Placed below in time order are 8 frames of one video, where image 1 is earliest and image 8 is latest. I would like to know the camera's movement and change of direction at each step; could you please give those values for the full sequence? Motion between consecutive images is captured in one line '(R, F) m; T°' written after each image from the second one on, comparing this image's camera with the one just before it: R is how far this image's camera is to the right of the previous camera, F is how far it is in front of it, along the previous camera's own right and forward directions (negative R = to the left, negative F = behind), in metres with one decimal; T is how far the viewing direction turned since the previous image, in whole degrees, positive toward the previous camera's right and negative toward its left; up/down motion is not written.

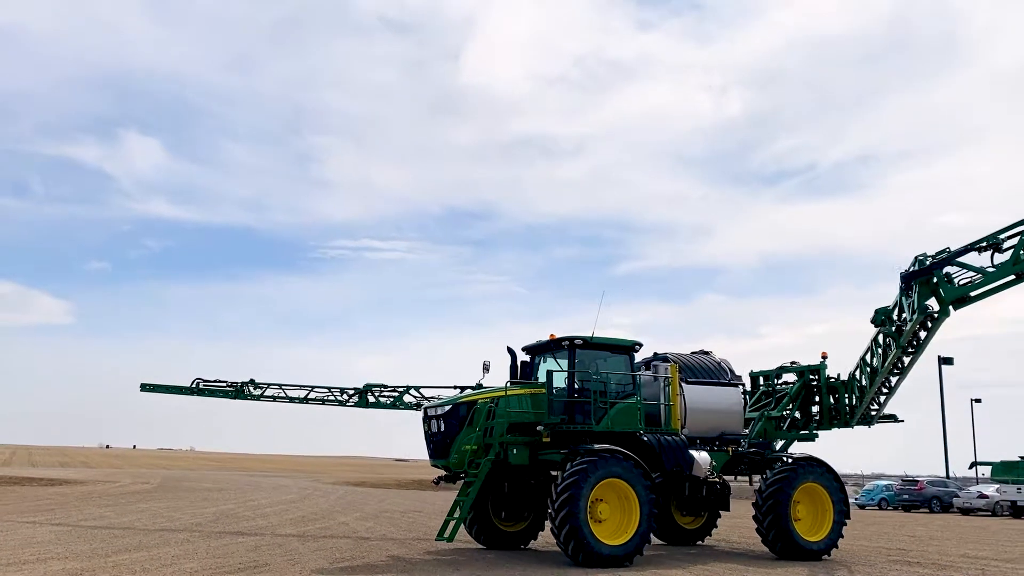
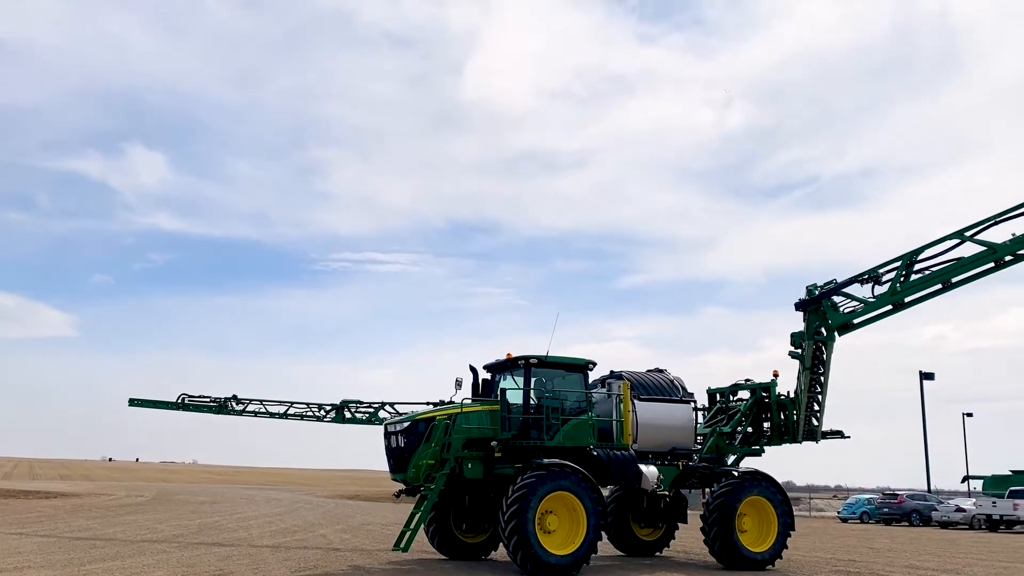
(+0.8, -0.8) m; 0°
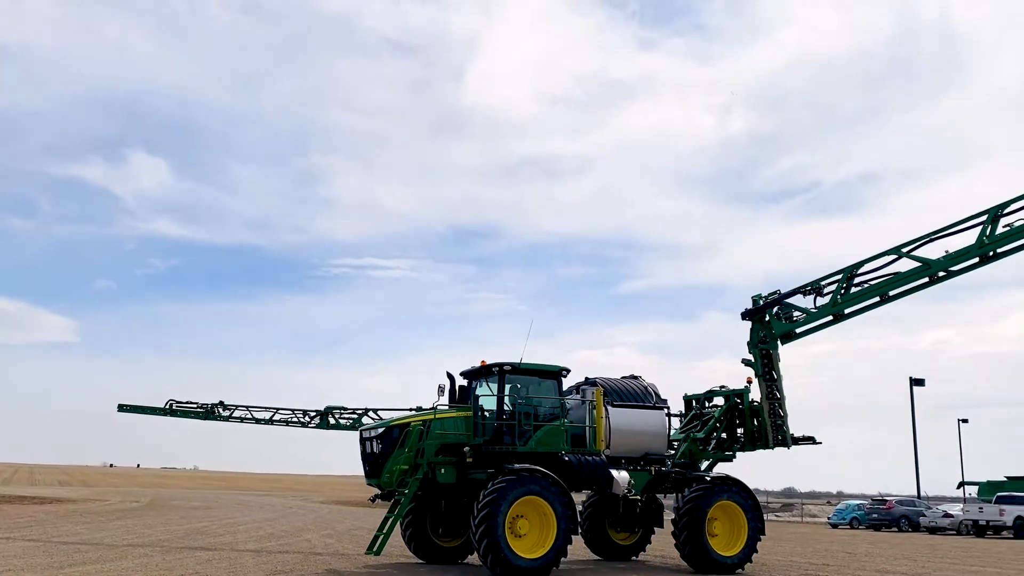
(+0.5, -0.3) m; 0°
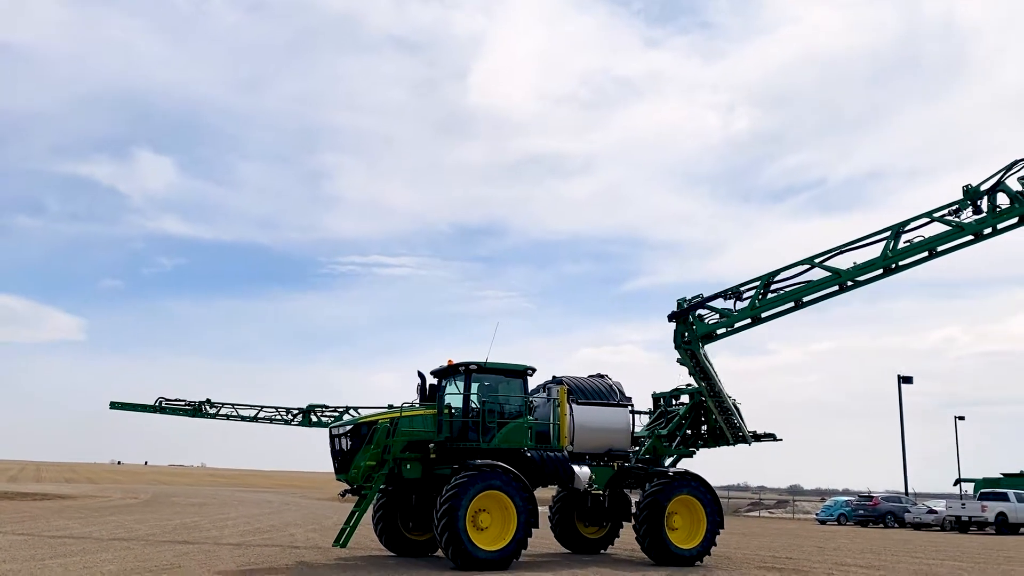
(+0.7, -0.6) m; 0°
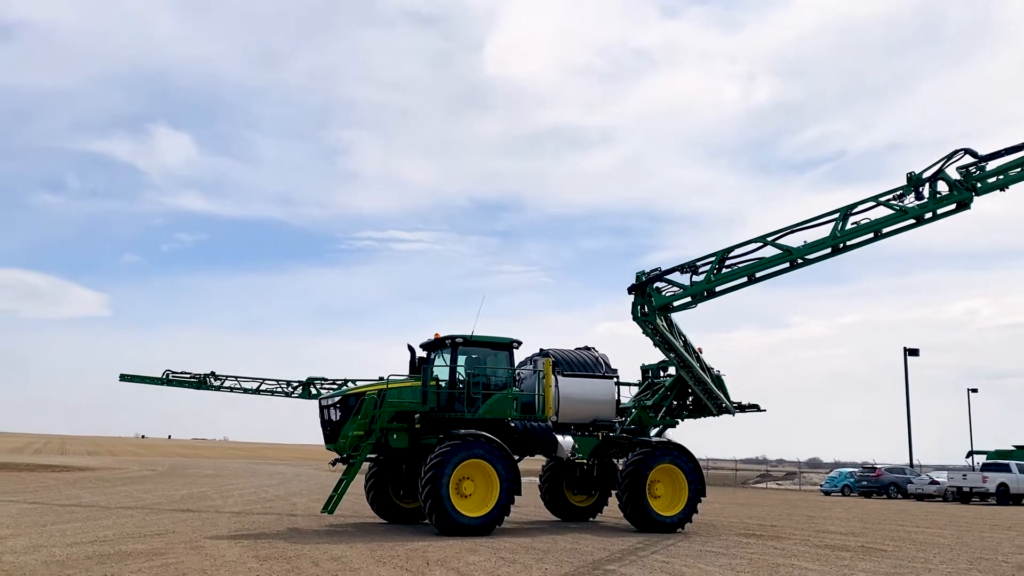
(+0.6, -0.3) m; -1°
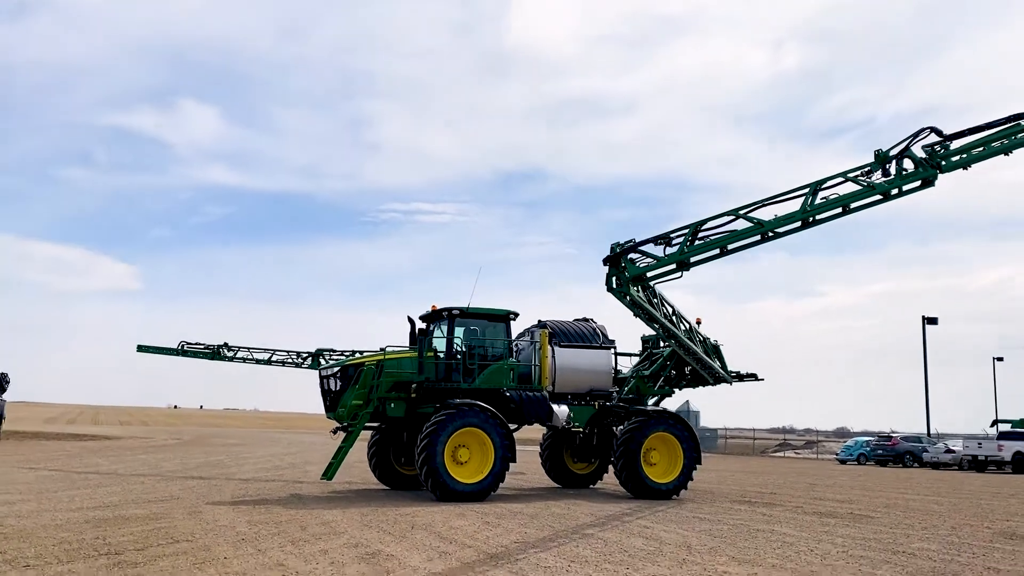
(+0.6, -0.2) m; -2°
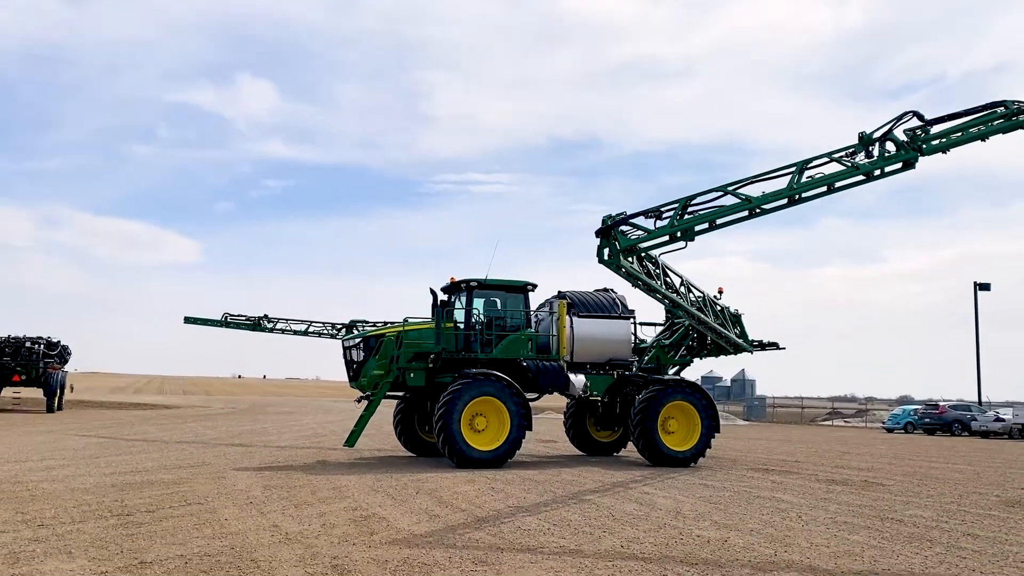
(+0.7, -0.2) m; -4°
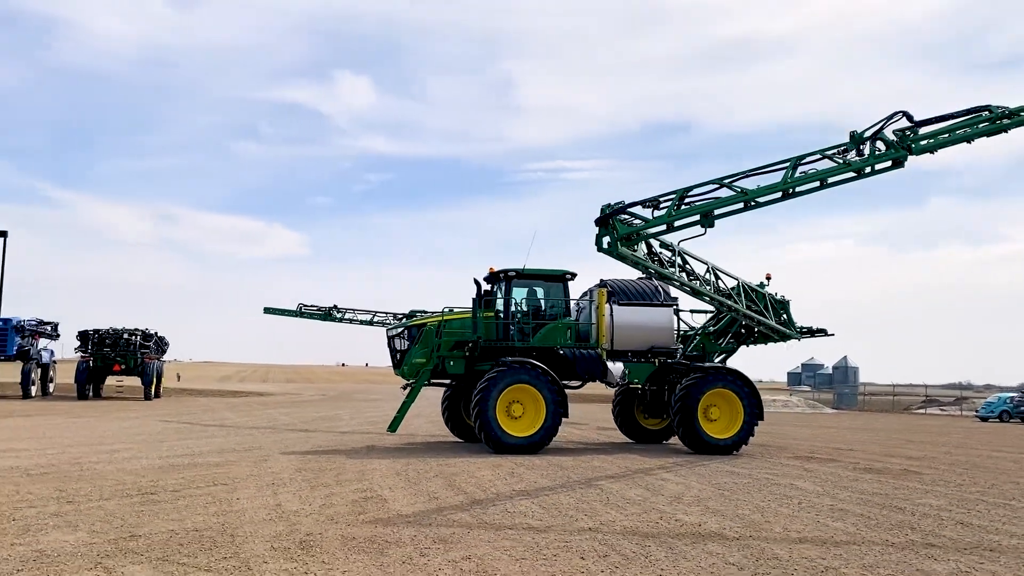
(+1.1, -0.2) m; -6°
